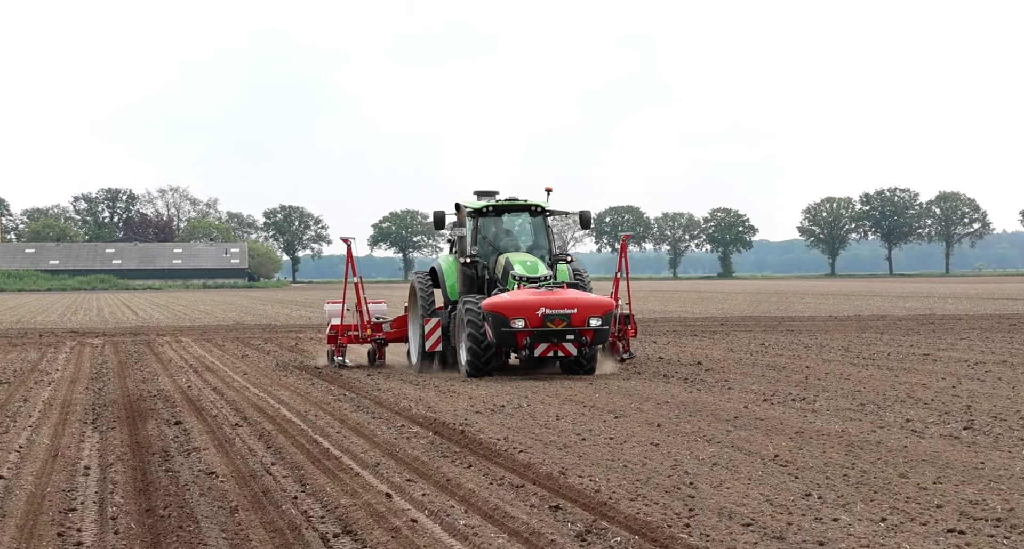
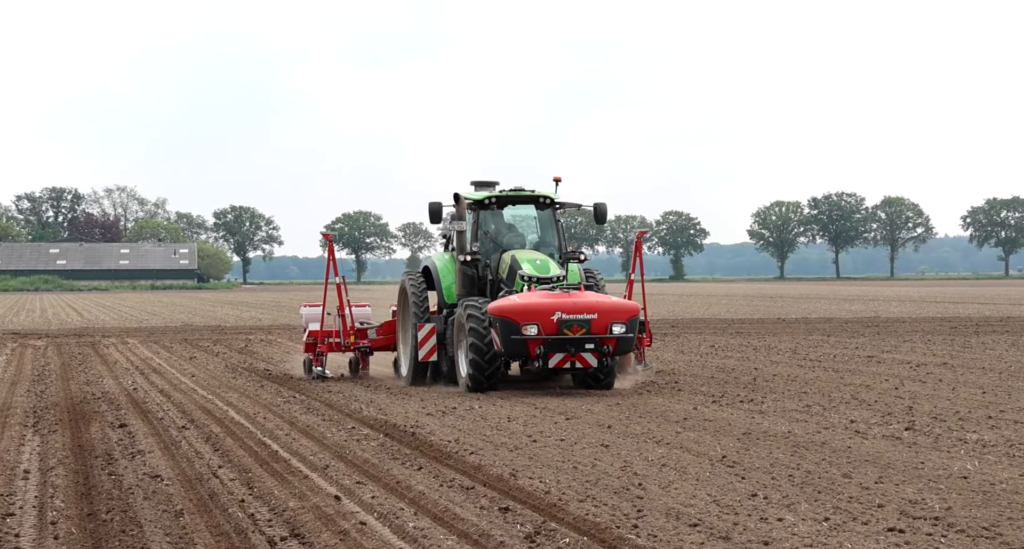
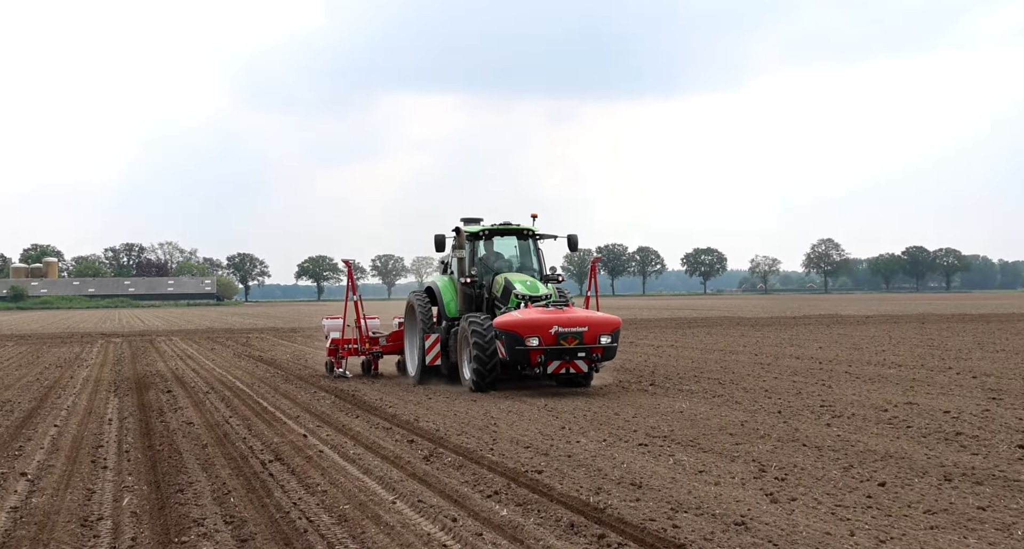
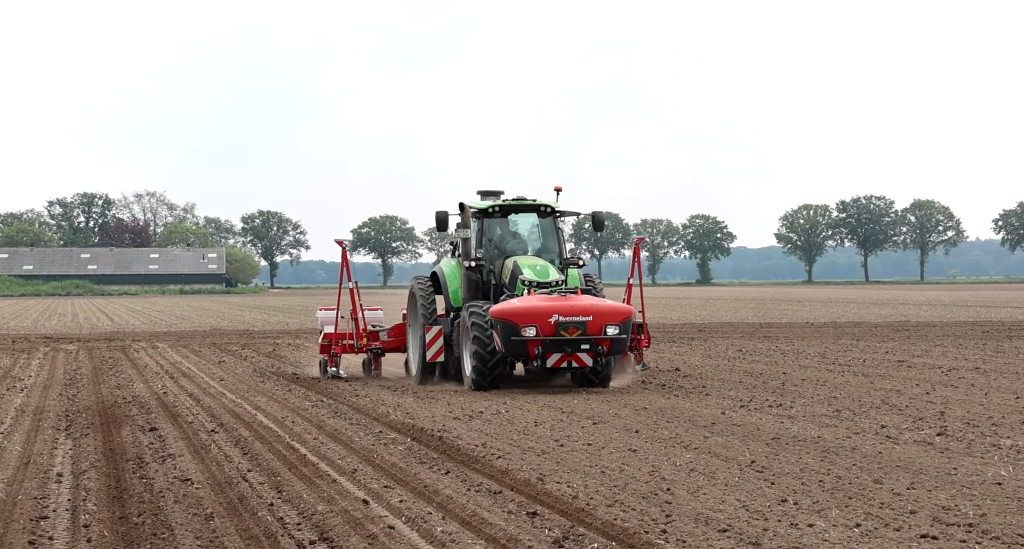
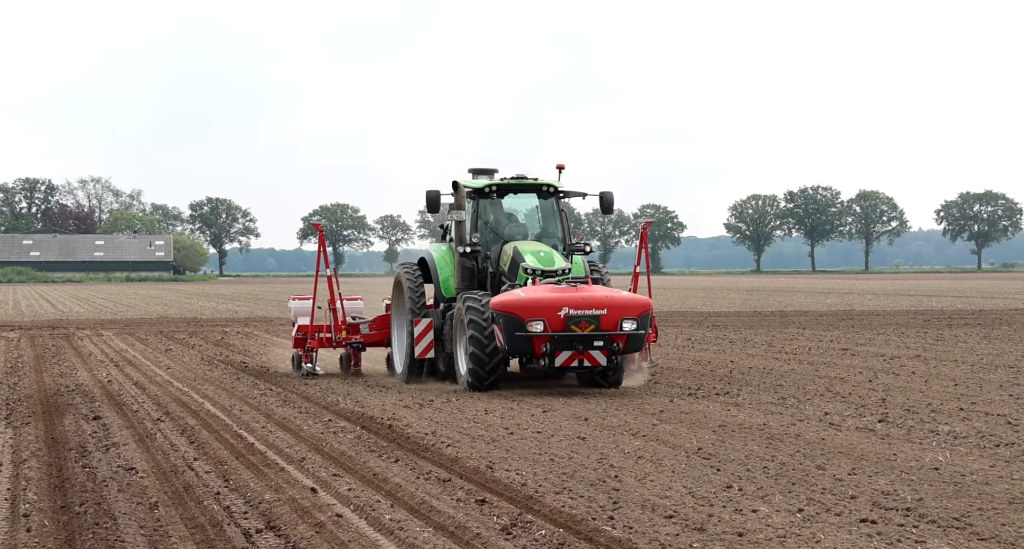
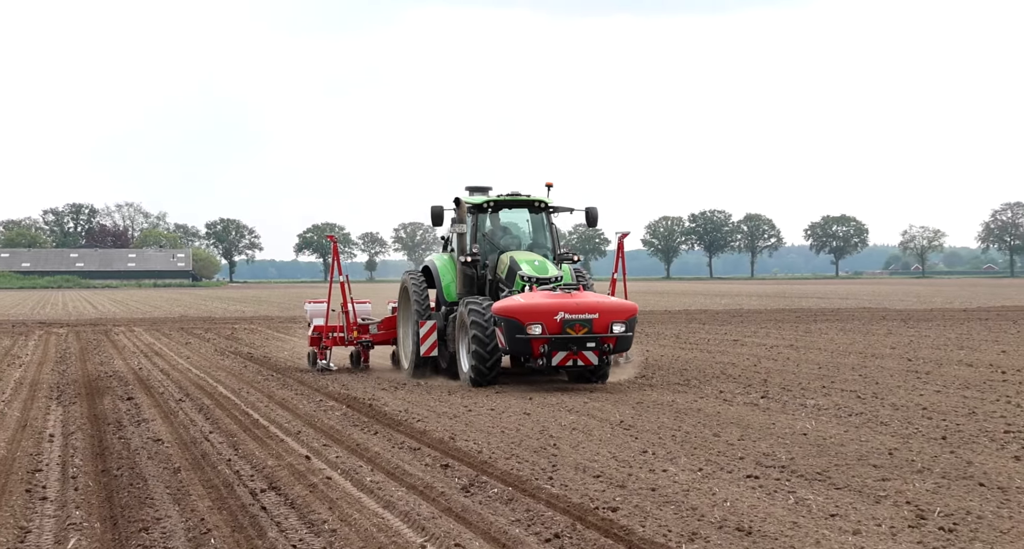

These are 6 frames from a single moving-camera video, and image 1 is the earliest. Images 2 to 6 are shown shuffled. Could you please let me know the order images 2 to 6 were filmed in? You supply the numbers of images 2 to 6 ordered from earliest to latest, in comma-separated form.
4, 2, 5, 6, 3
